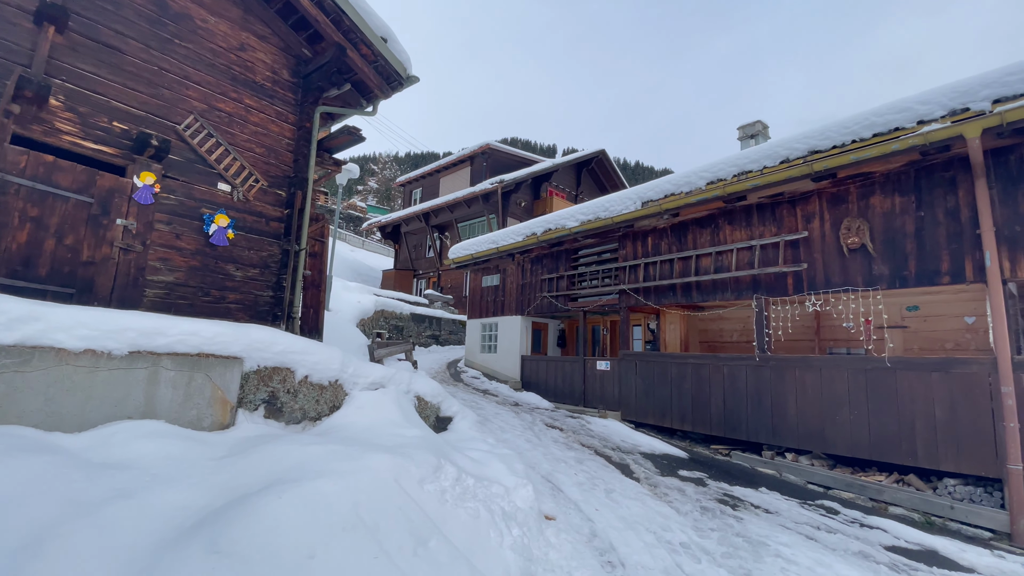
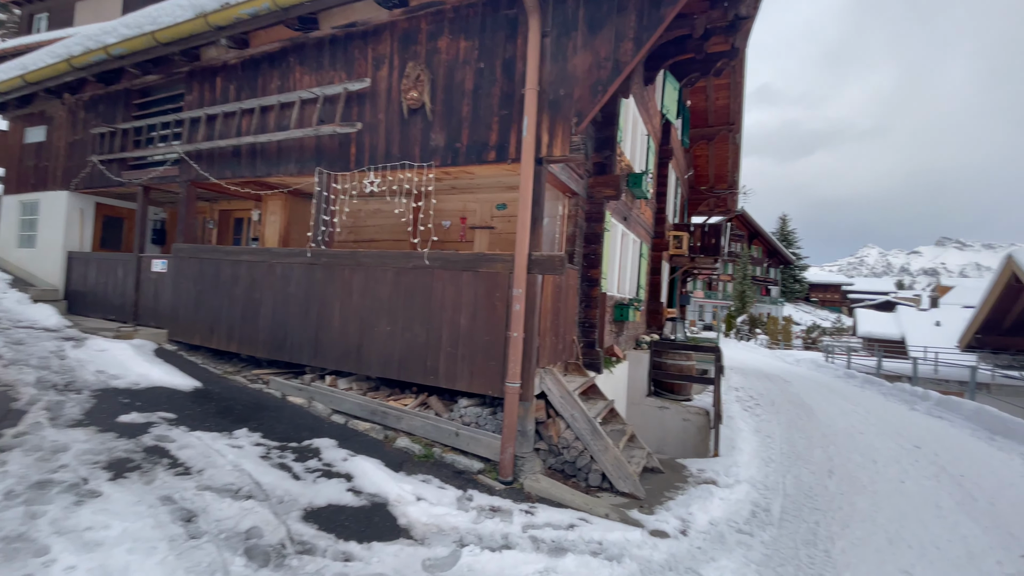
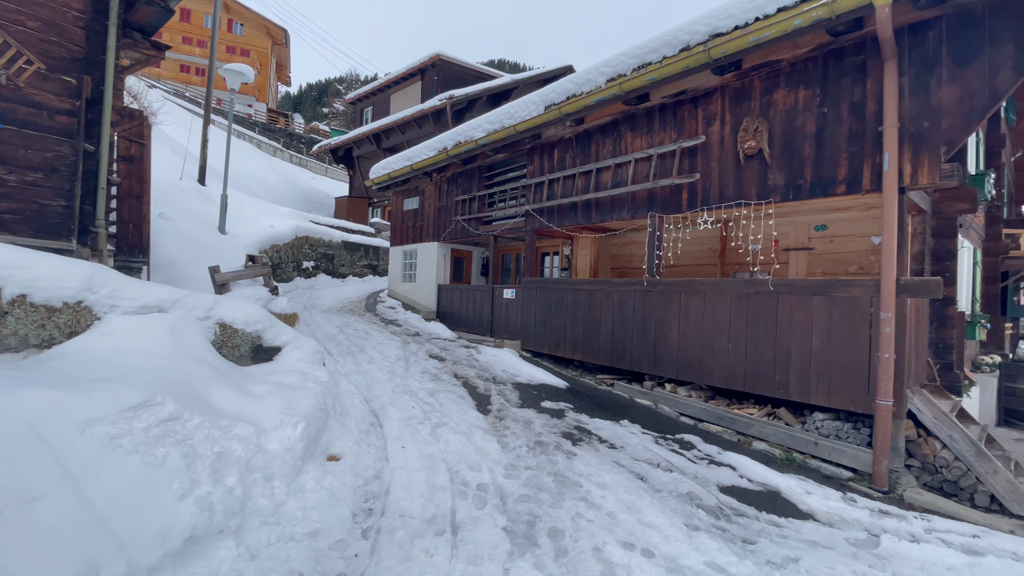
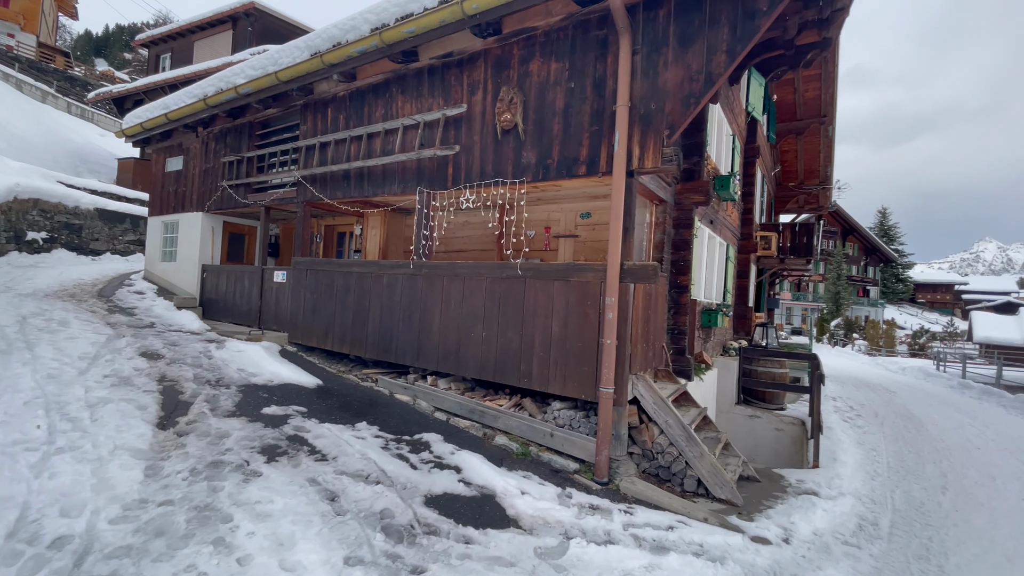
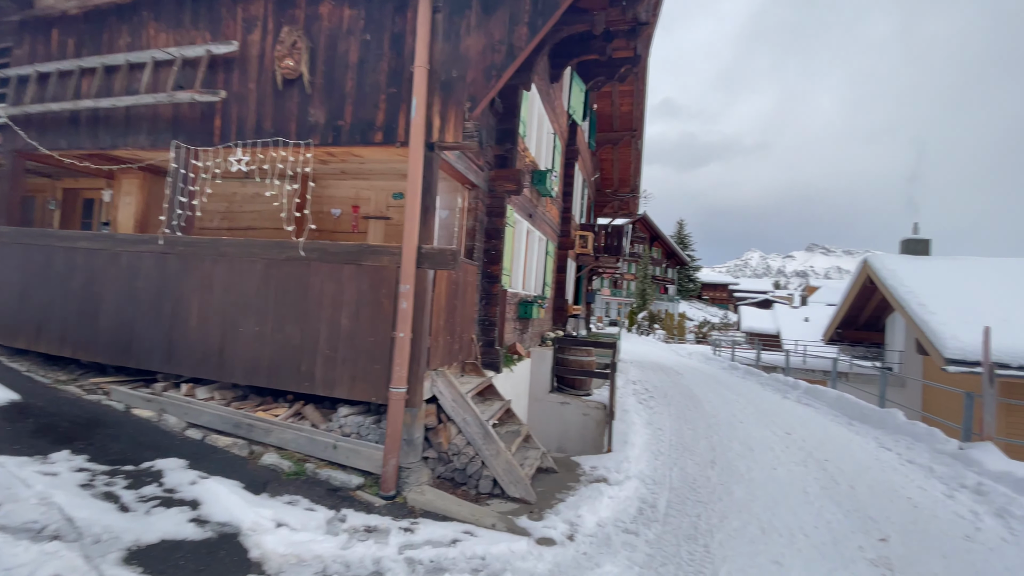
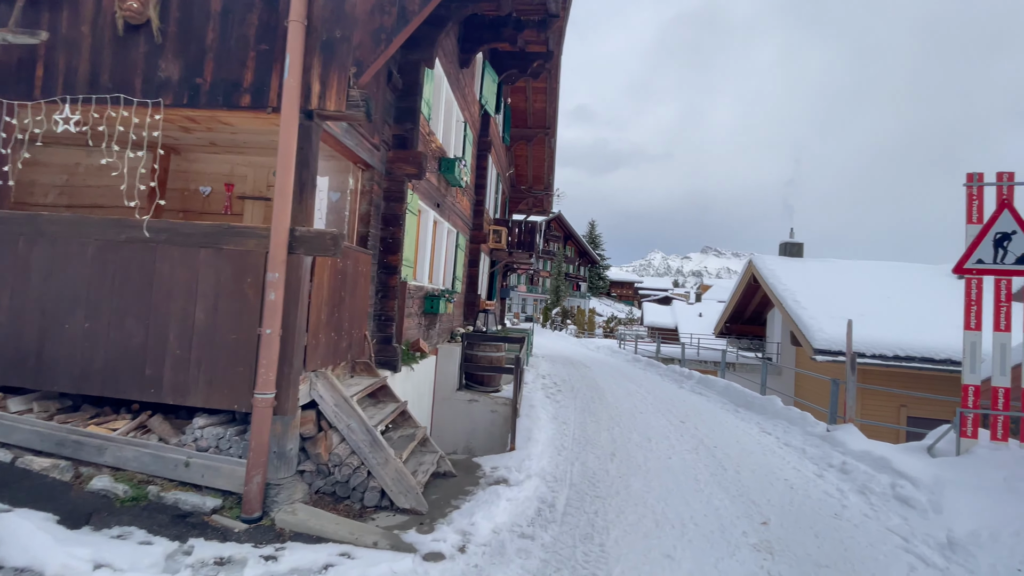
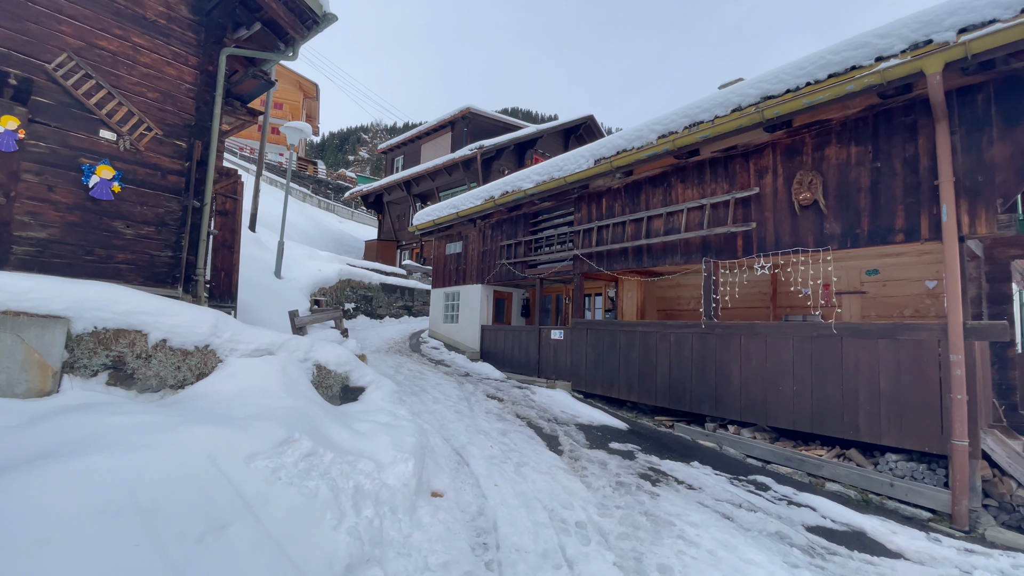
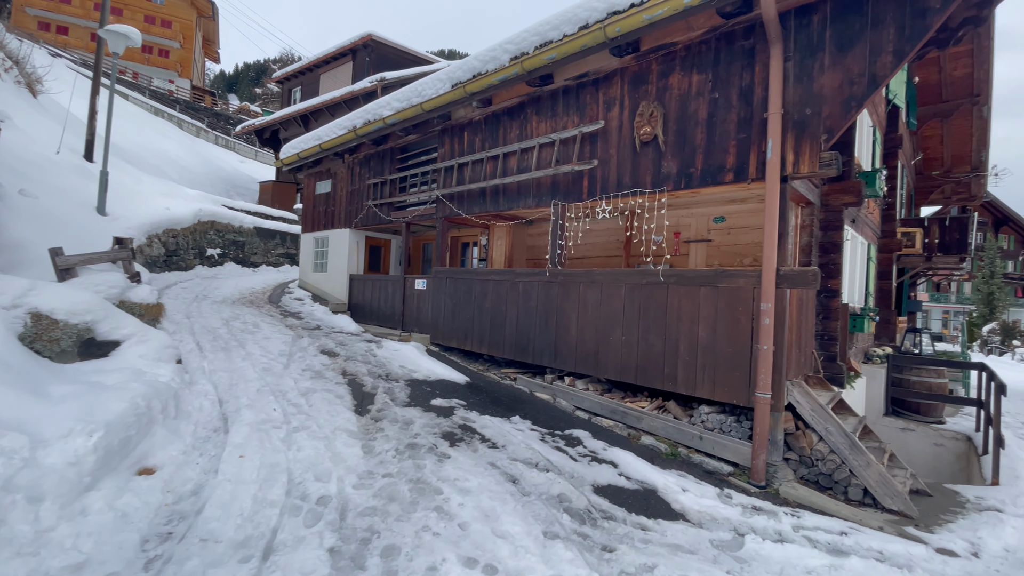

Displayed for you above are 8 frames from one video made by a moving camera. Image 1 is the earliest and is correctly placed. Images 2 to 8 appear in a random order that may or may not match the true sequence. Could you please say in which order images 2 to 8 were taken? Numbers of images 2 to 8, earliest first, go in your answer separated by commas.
7, 3, 8, 4, 2, 5, 6
